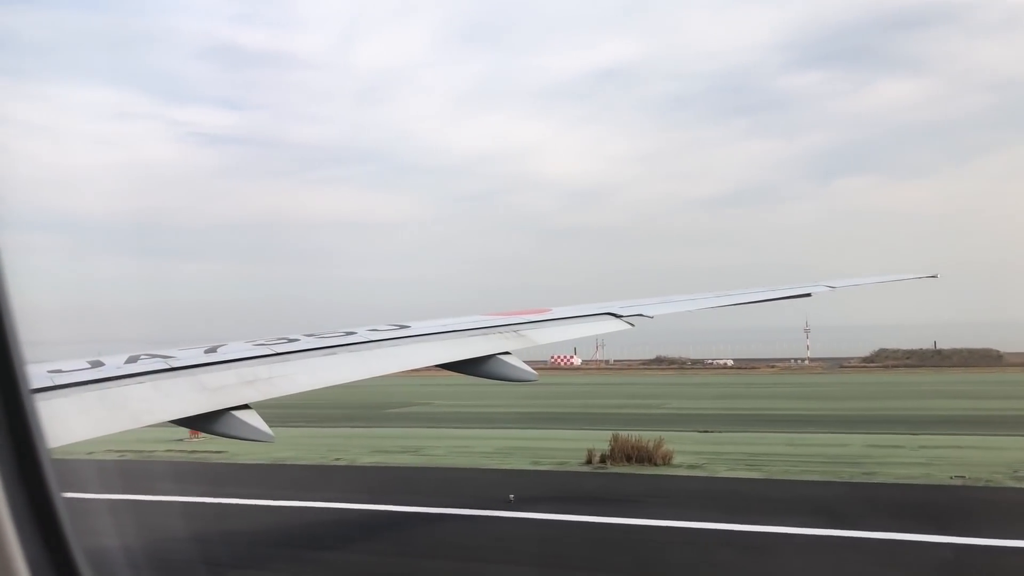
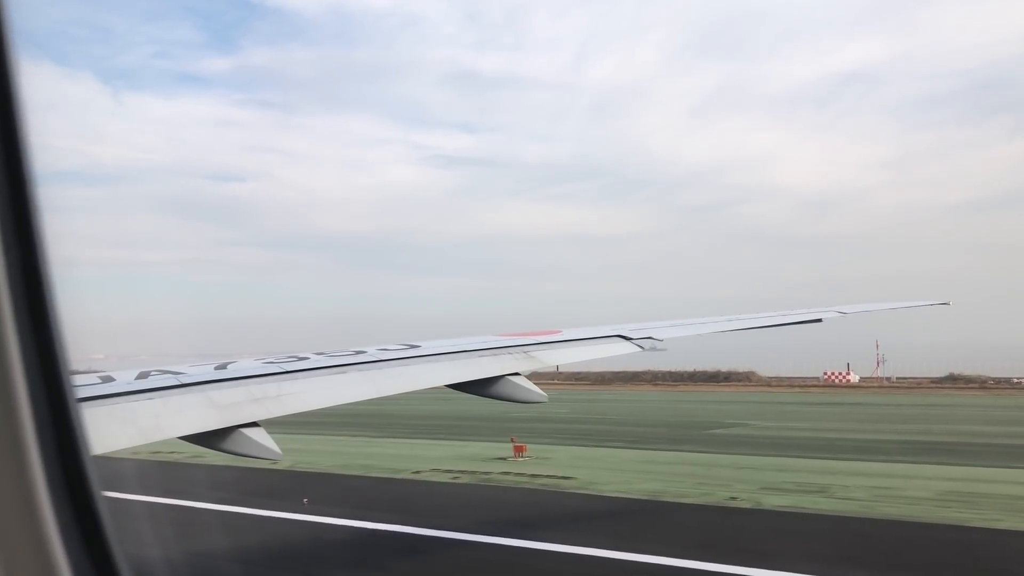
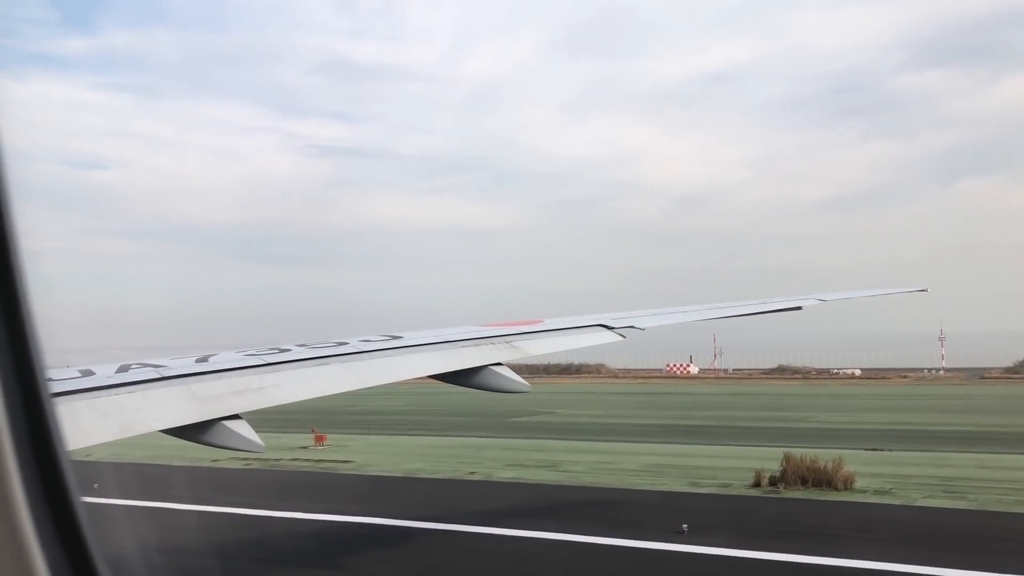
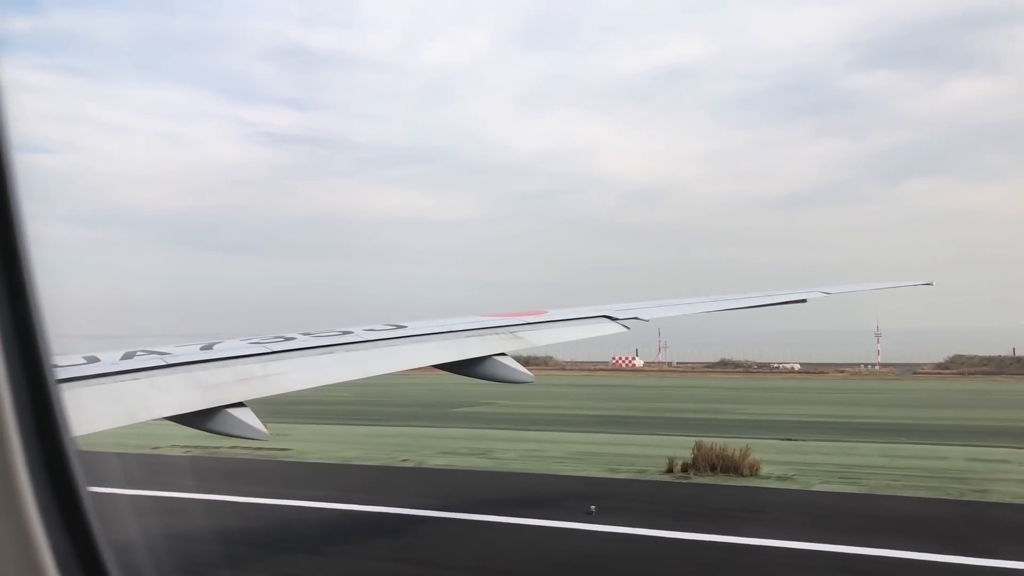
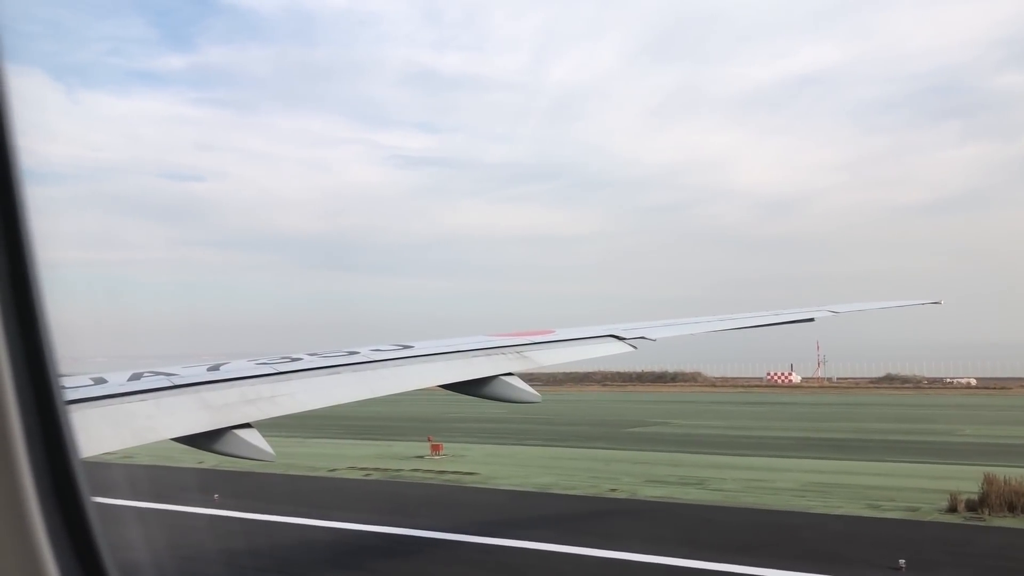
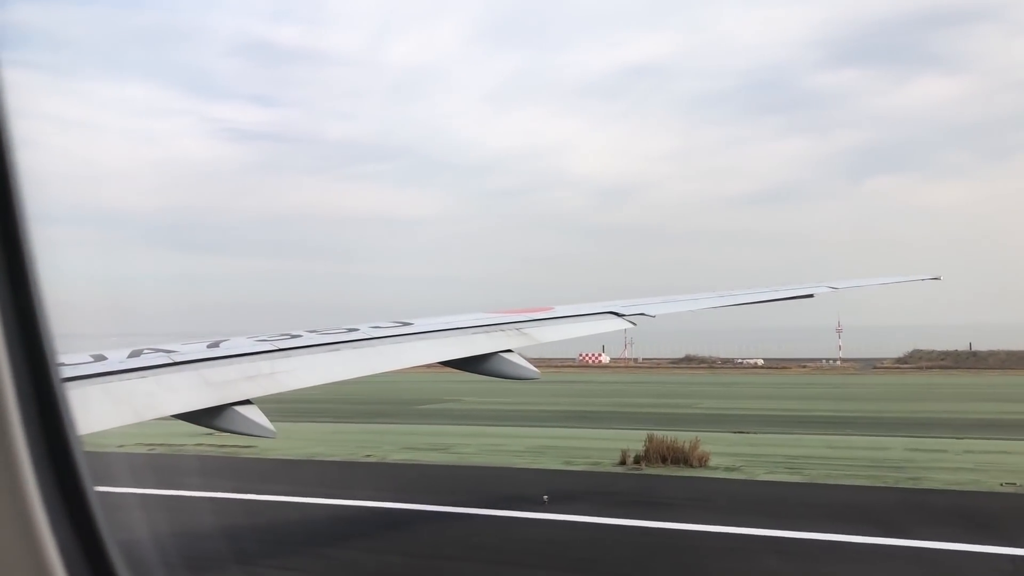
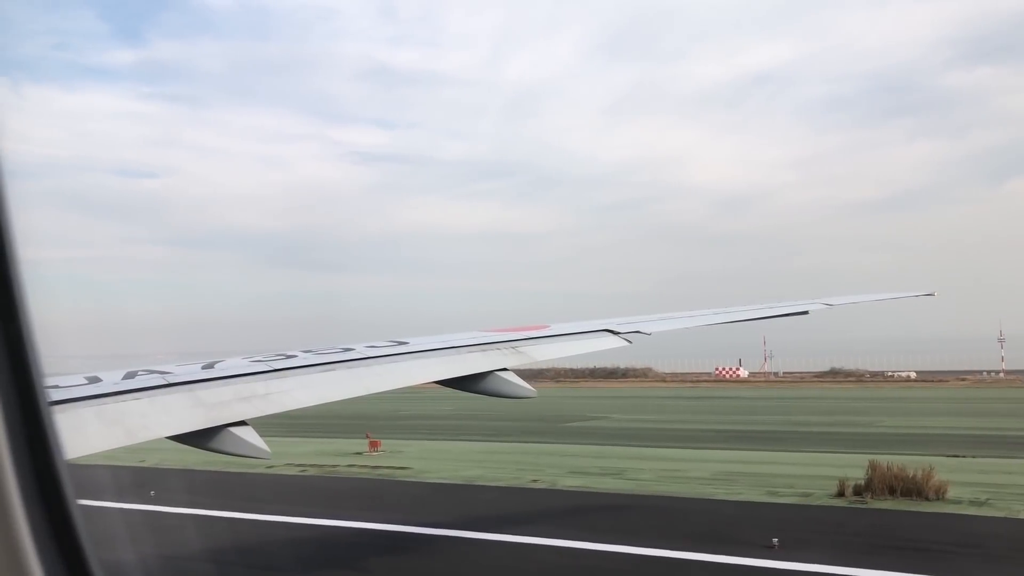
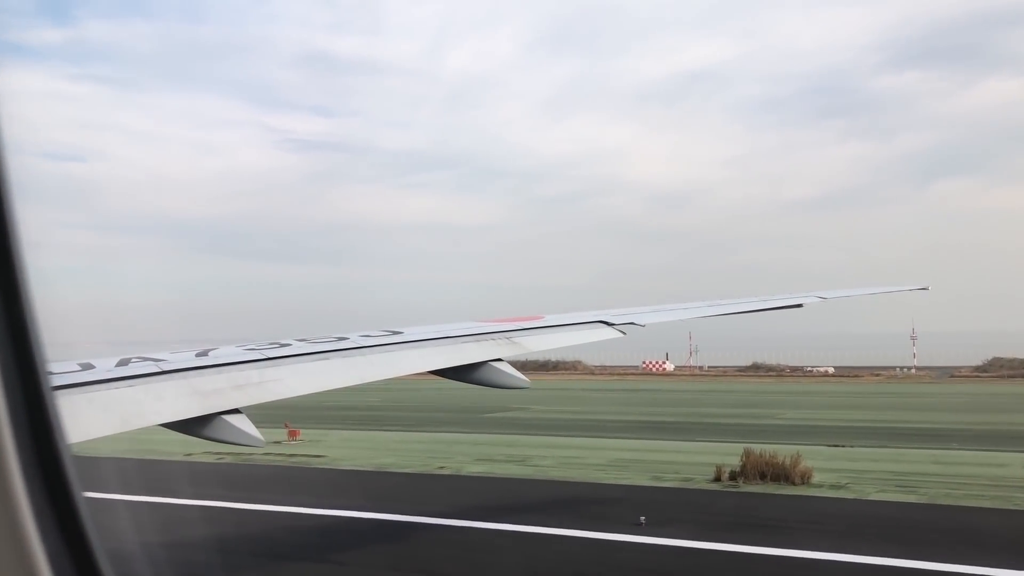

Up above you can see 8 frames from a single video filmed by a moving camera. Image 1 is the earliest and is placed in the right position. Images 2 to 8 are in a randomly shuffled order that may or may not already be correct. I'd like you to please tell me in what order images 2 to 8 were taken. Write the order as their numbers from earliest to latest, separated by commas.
6, 4, 8, 3, 7, 5, 2
